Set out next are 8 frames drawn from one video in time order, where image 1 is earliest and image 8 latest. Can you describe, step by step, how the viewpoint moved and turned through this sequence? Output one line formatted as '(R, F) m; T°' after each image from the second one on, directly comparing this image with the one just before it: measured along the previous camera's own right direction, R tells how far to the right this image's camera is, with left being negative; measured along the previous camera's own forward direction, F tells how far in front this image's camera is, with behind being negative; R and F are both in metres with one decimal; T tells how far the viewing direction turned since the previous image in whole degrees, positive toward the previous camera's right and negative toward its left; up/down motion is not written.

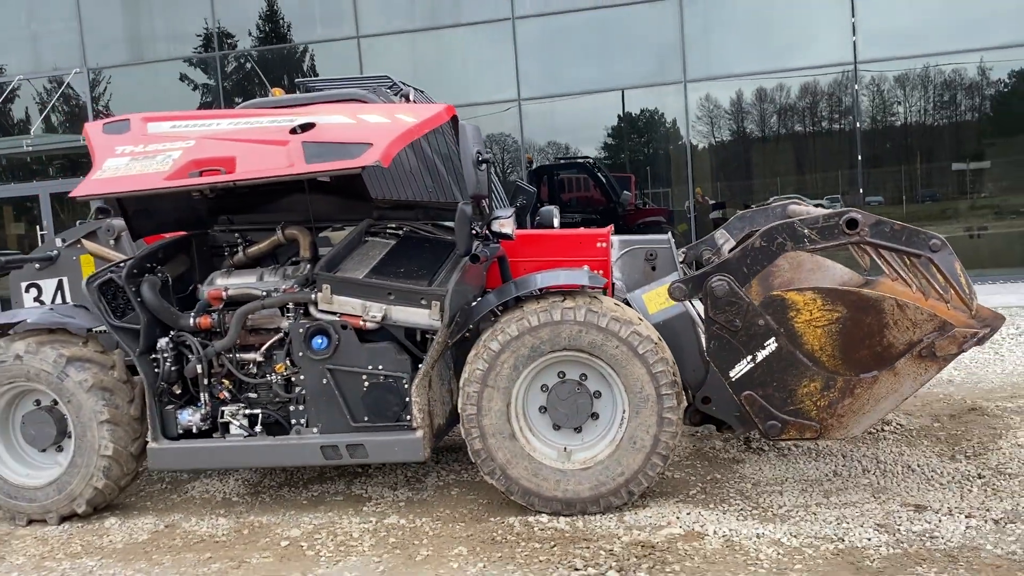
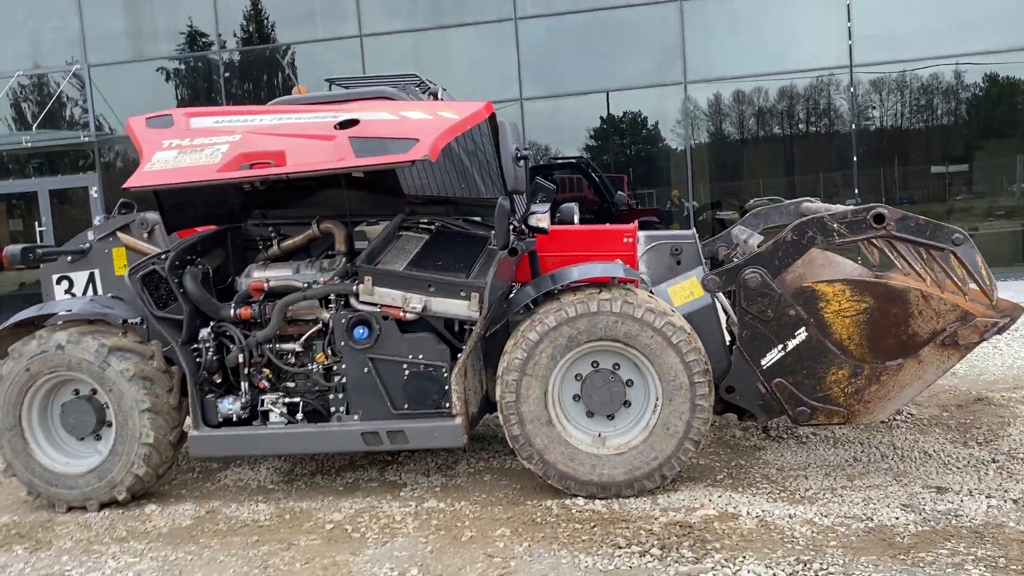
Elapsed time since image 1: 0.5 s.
(-0.2, -0.1) m; +1°
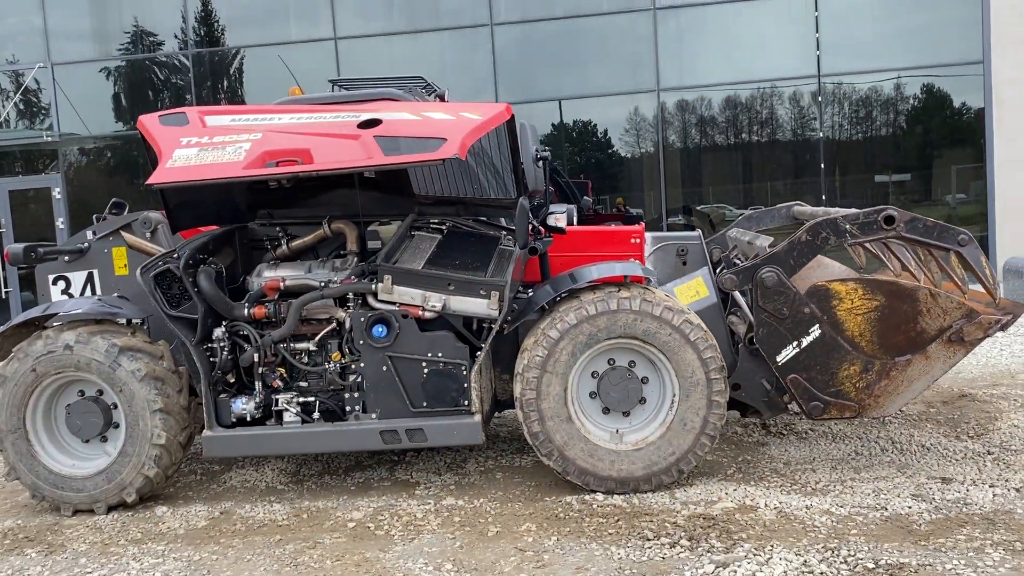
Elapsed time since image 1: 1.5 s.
(-0.3, 0.0) m; +3°
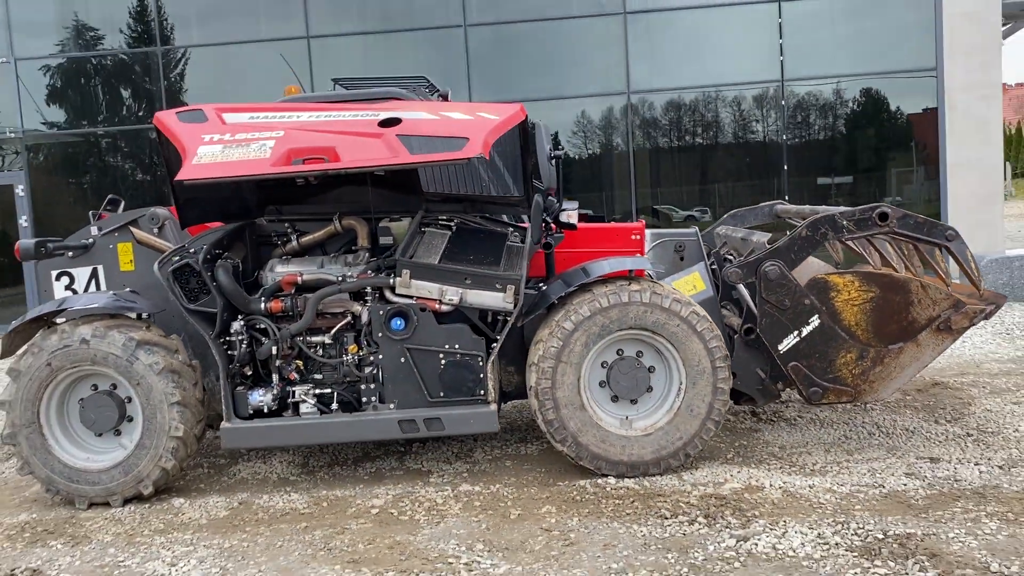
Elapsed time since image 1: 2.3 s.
(-0.3, -0.1) m; +3°
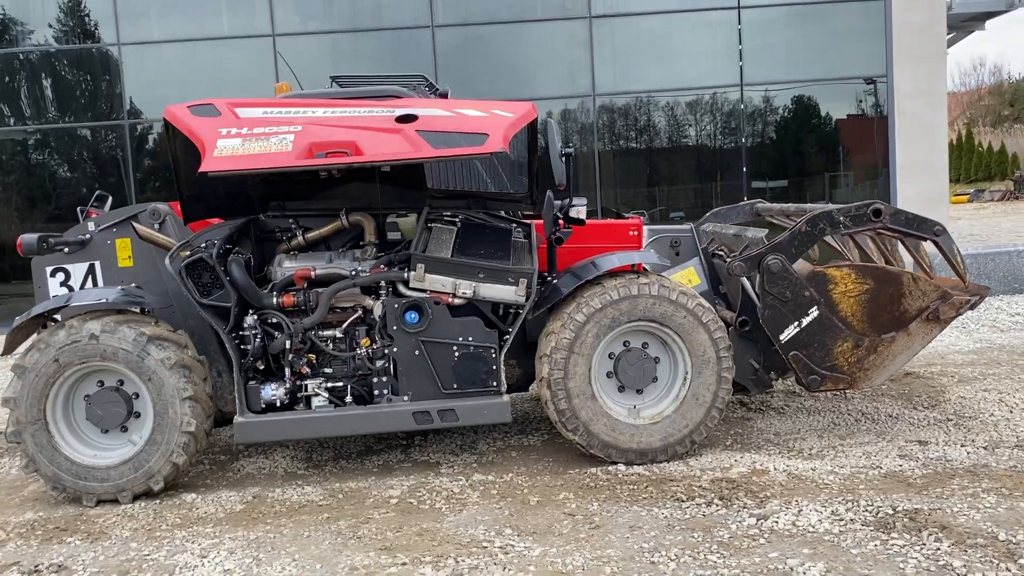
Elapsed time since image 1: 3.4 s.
(-0.3, -0.1) m; +4°
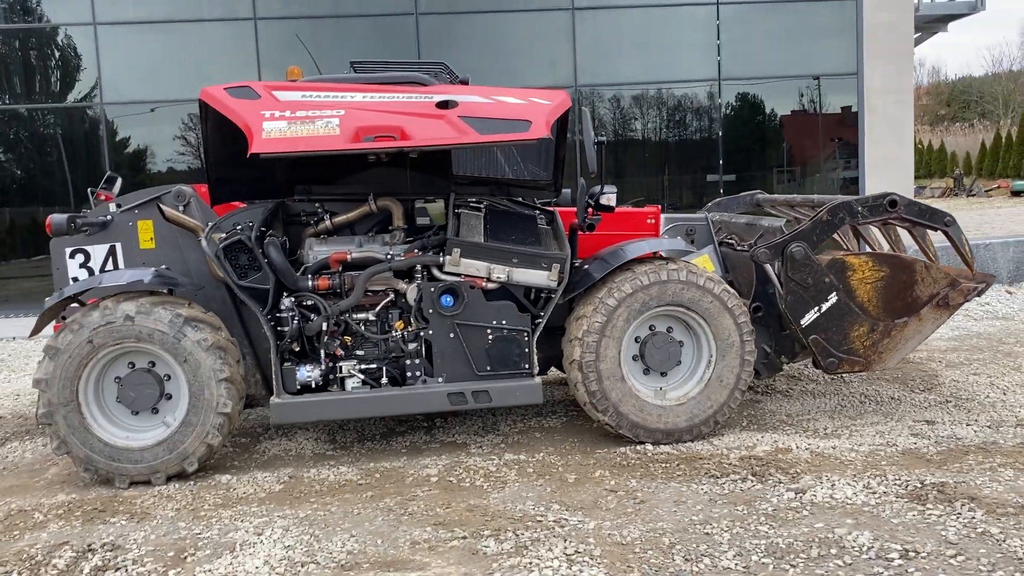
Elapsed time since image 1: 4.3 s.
(-0.4, -0.1) m; +4°
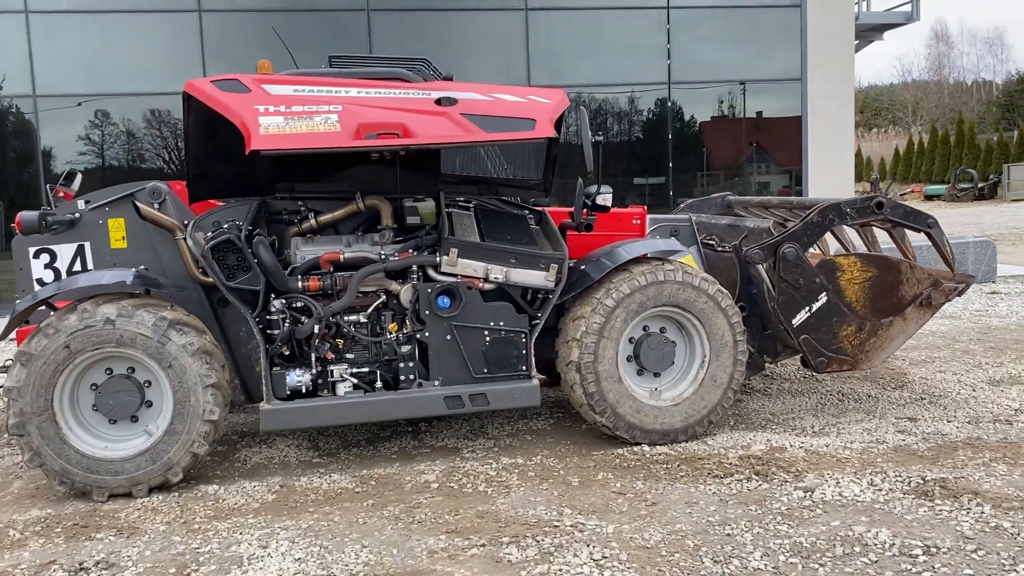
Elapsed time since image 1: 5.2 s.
(-0.3, +0.1) m; +5°
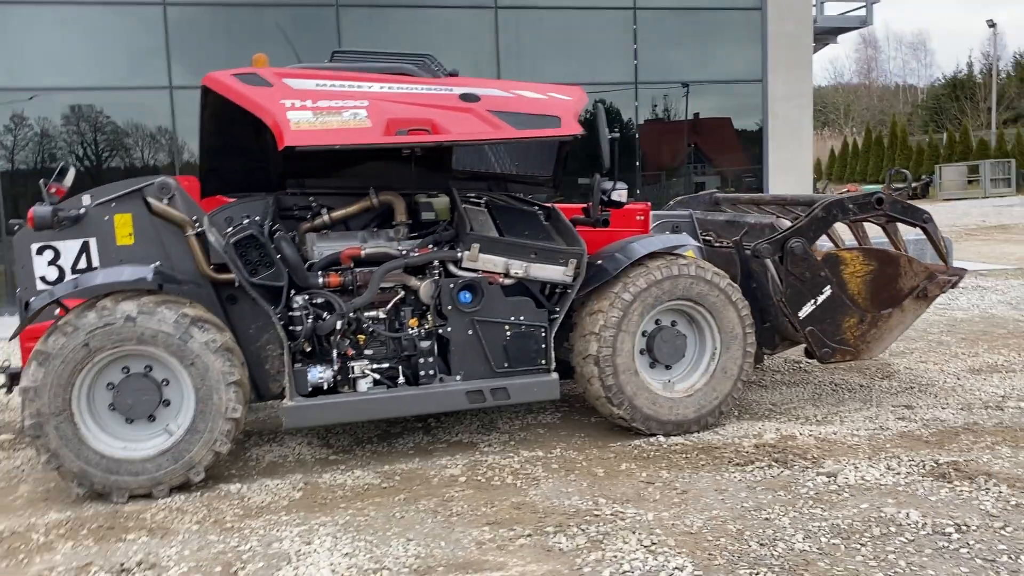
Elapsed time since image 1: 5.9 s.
(-0.4, 0.0) m; +4°
